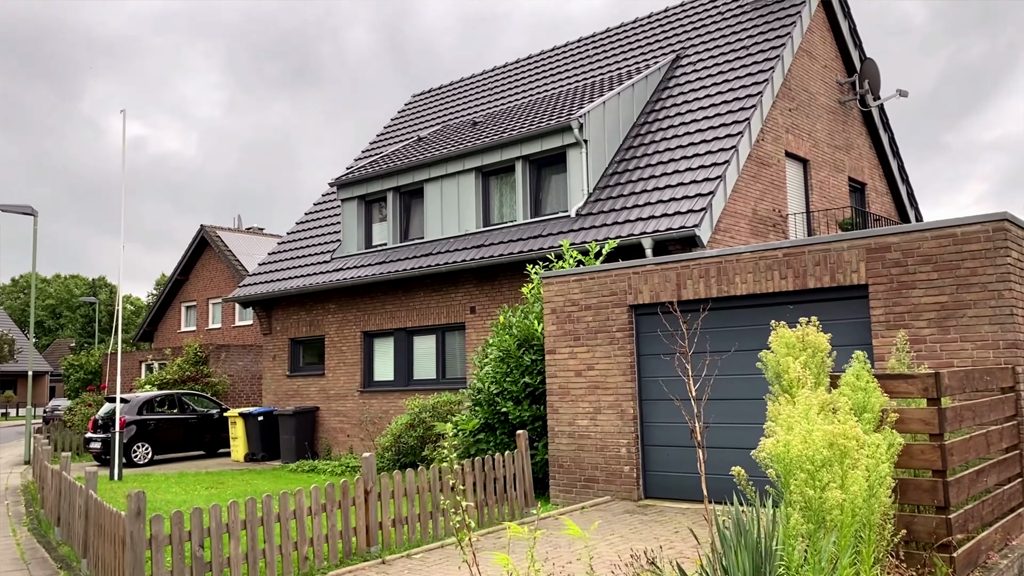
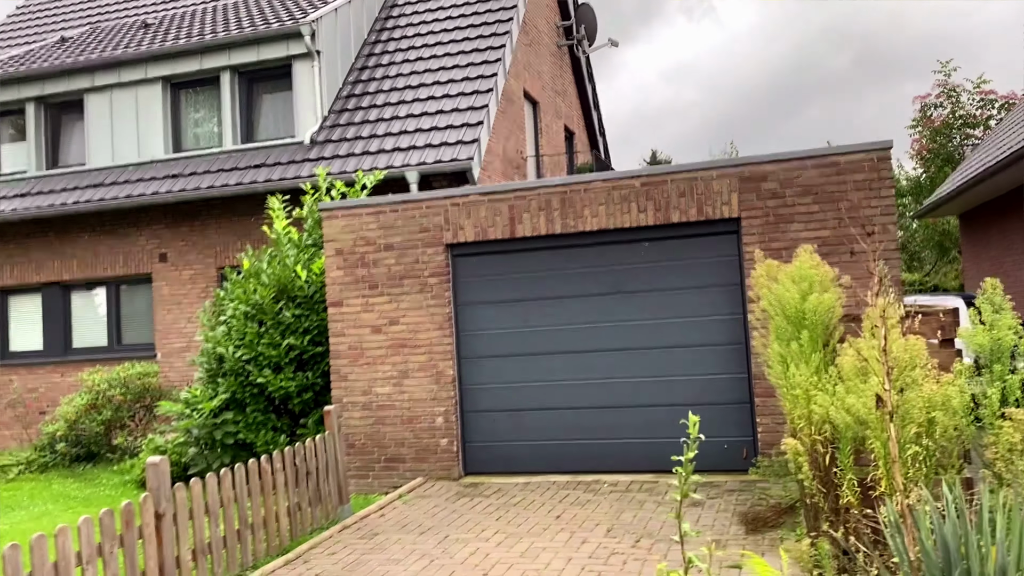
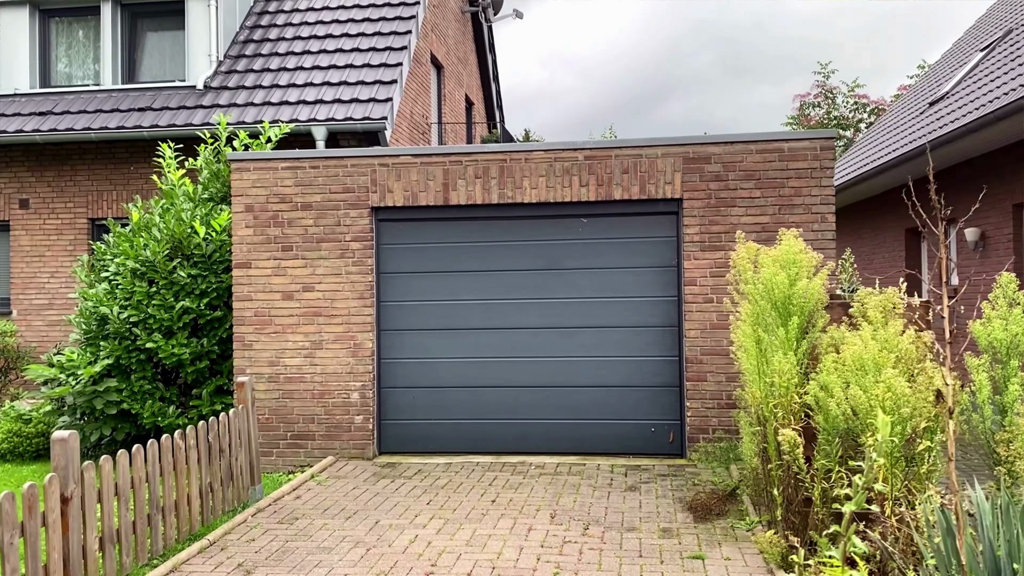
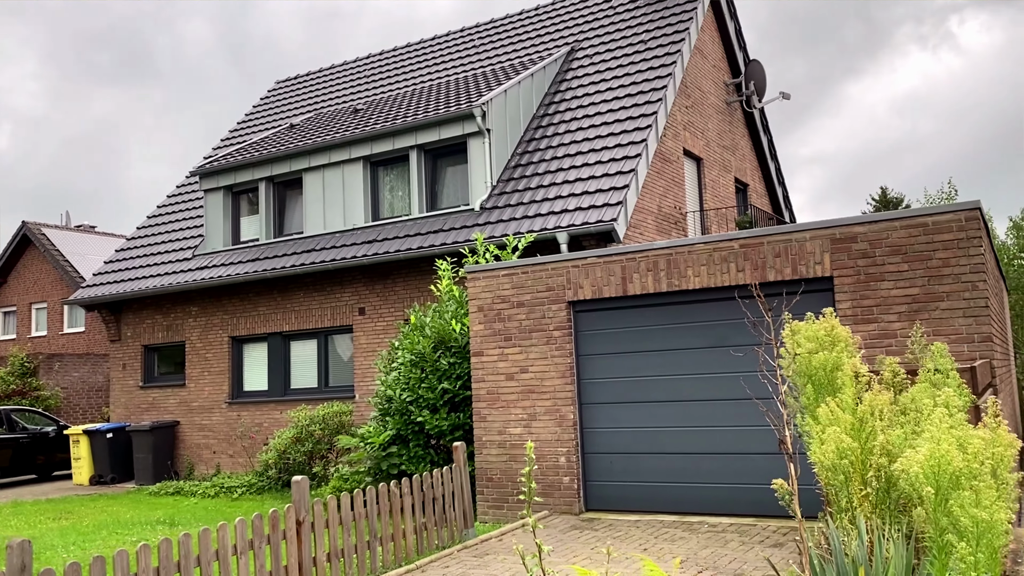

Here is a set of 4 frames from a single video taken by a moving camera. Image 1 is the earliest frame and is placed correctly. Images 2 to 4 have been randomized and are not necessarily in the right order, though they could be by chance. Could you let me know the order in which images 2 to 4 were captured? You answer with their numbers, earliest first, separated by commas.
4, 2, 3
